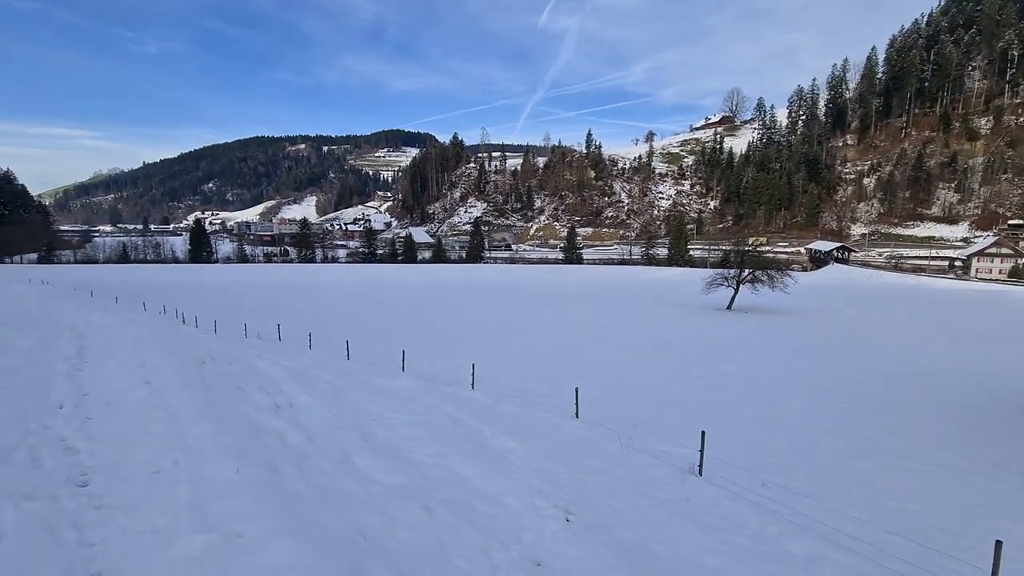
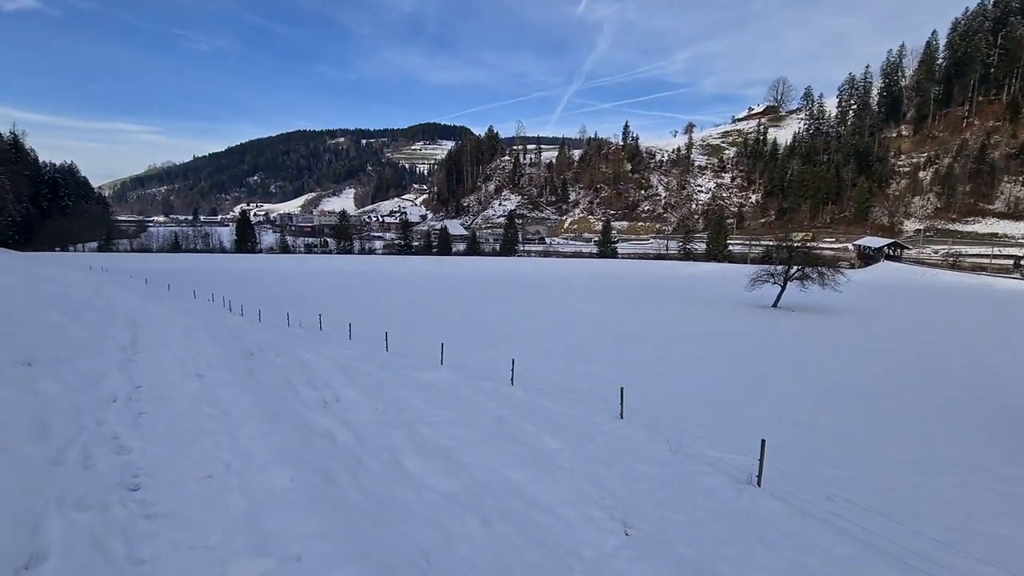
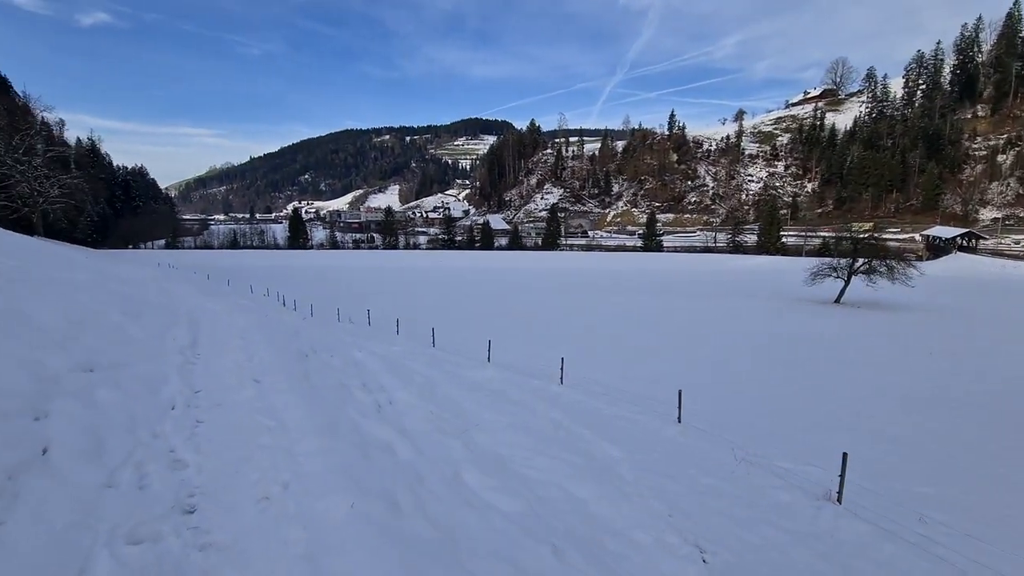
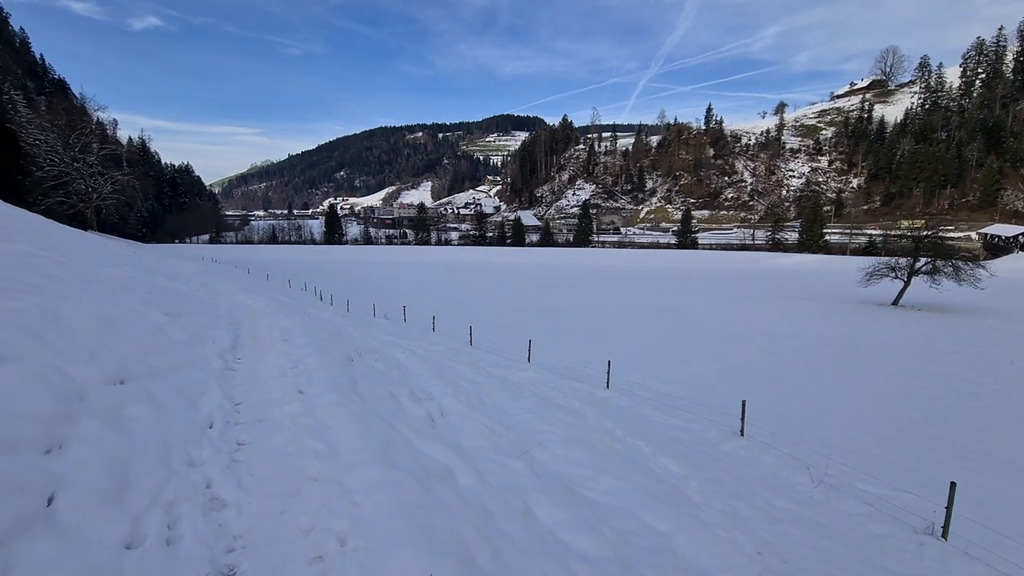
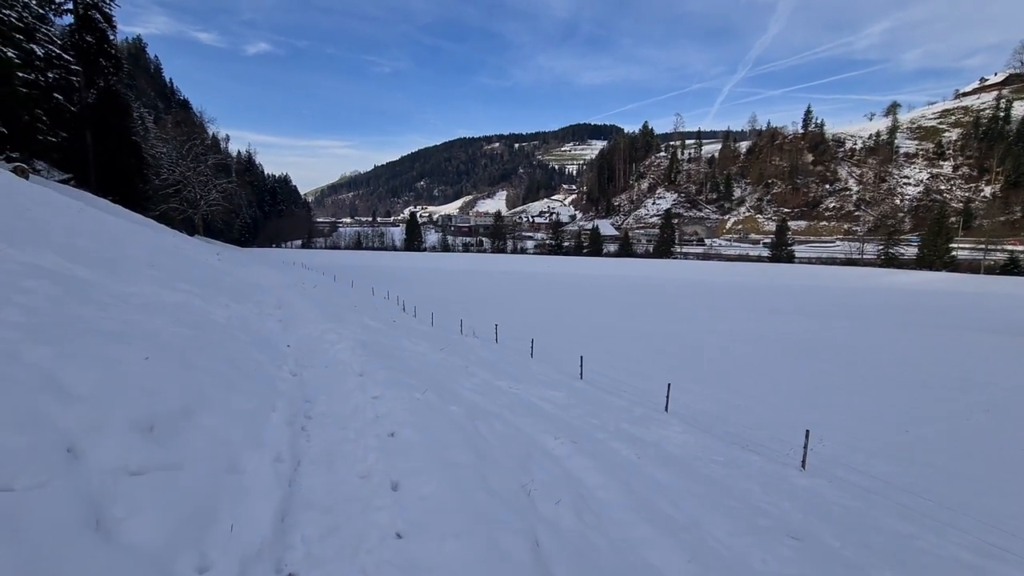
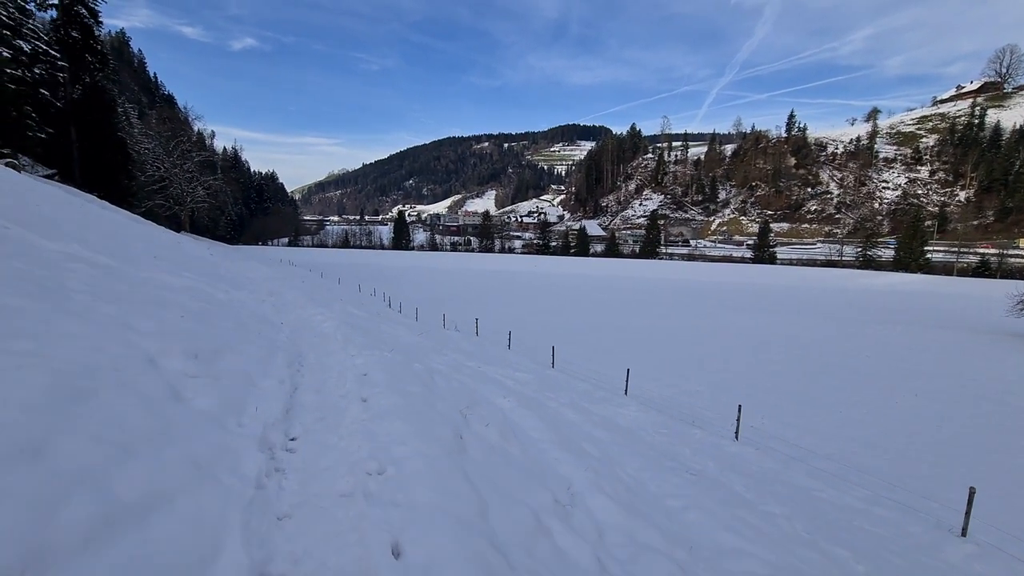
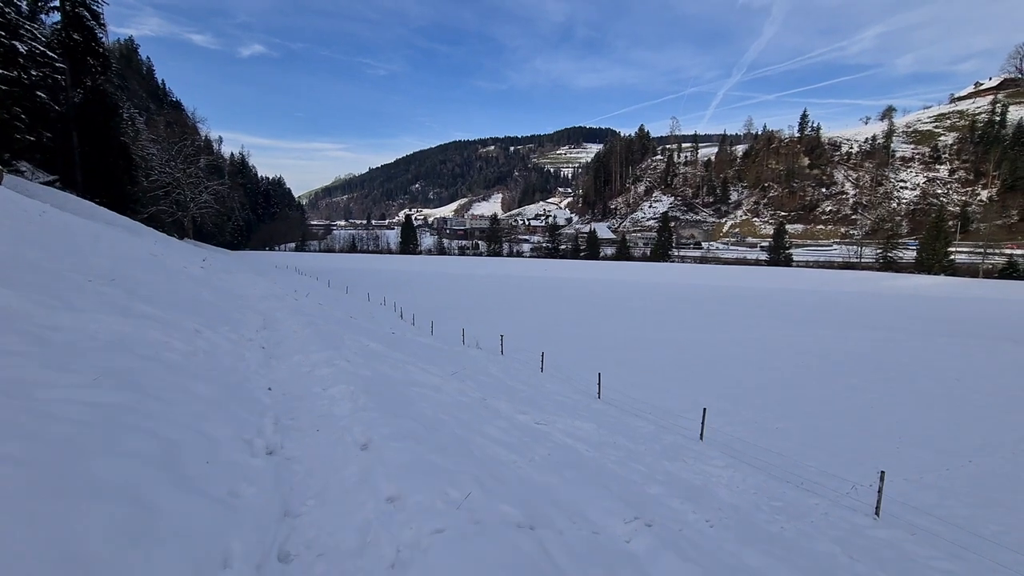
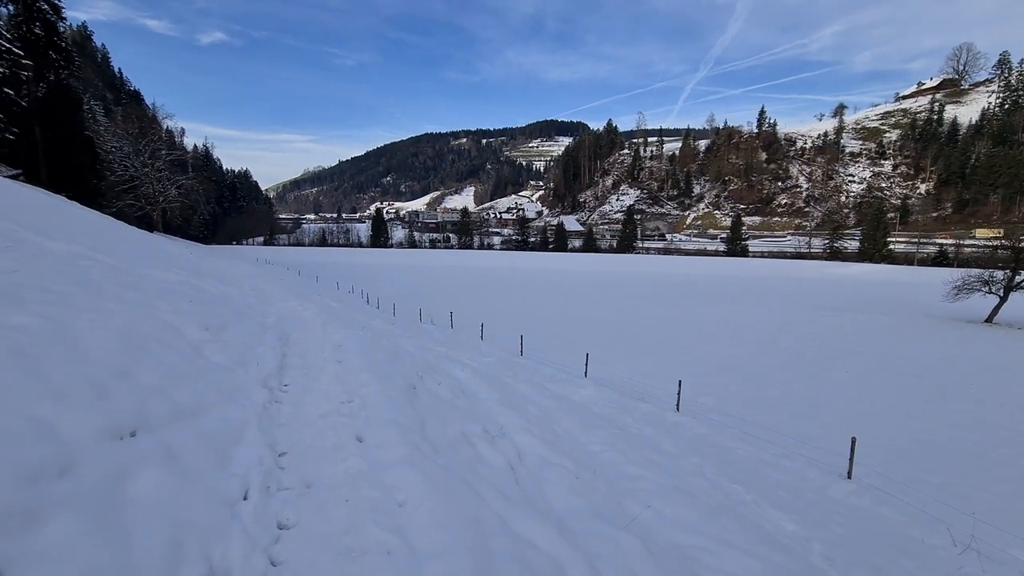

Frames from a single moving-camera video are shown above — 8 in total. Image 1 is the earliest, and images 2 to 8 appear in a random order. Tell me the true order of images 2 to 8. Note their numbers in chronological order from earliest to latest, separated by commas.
2, 3, 4, 8, 6, 5, 7
